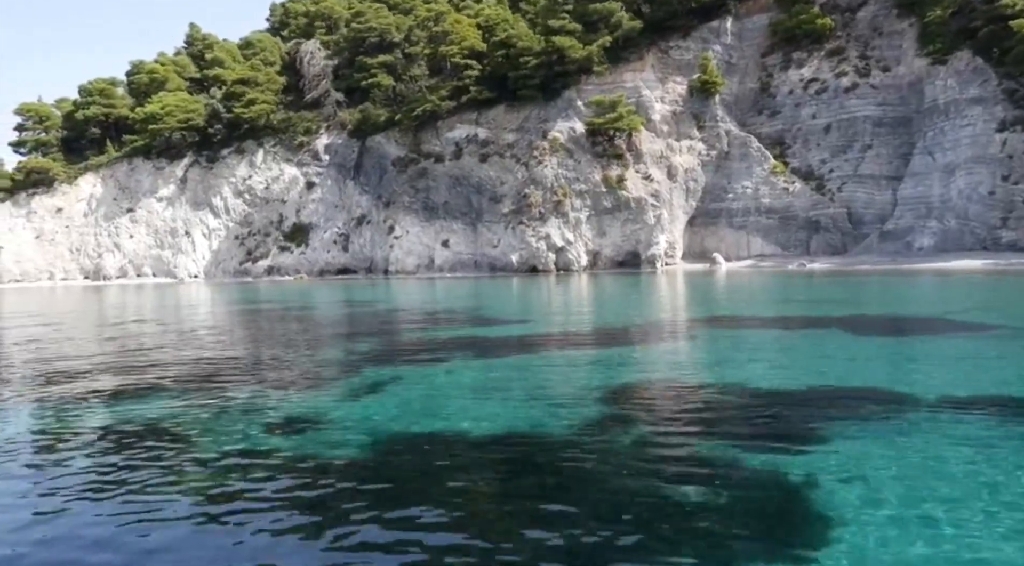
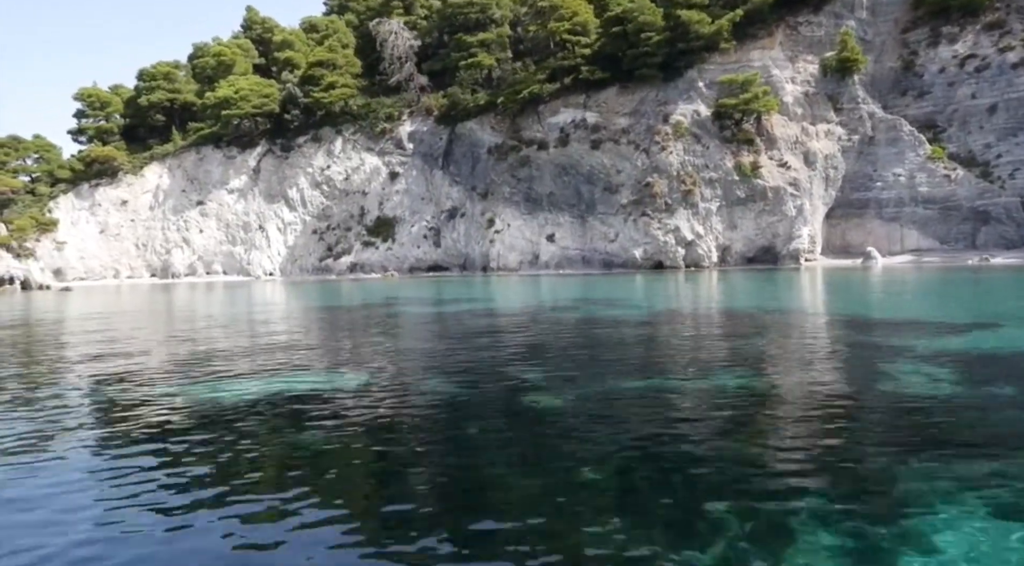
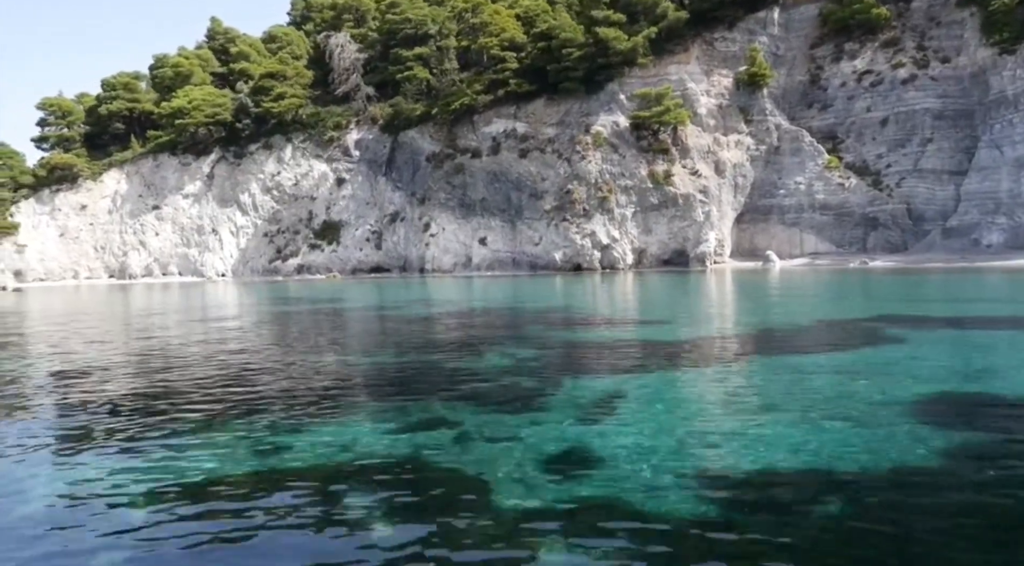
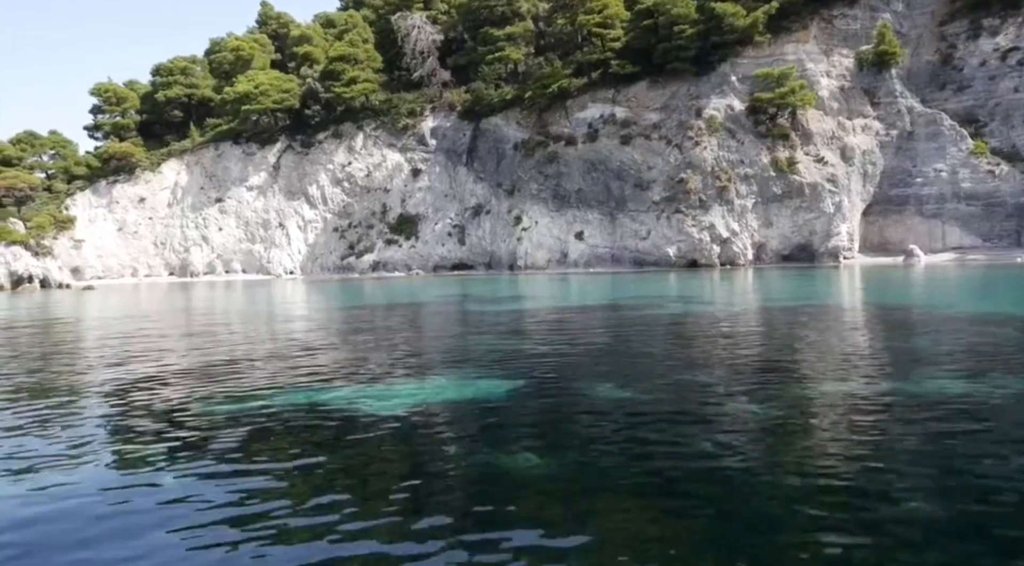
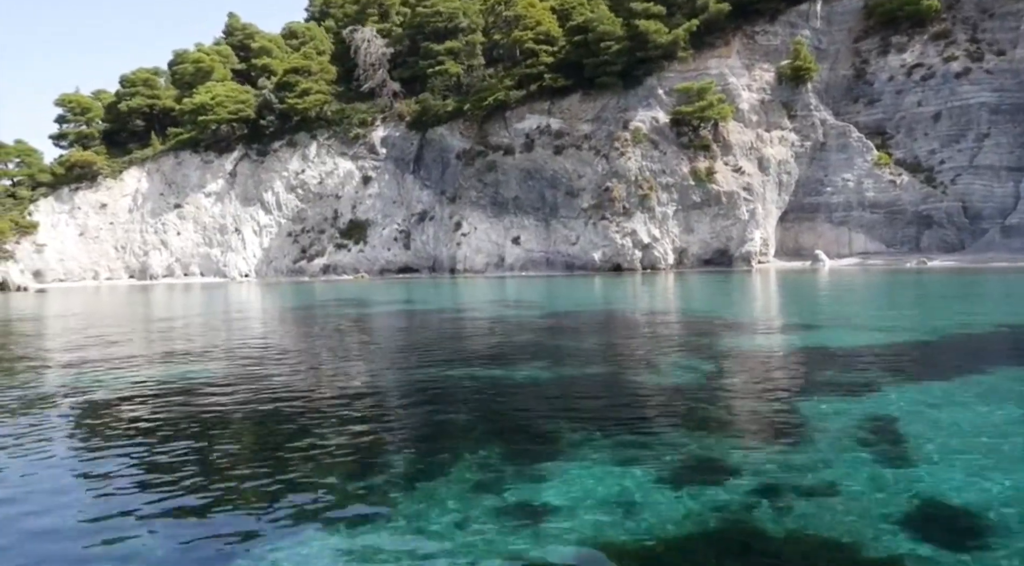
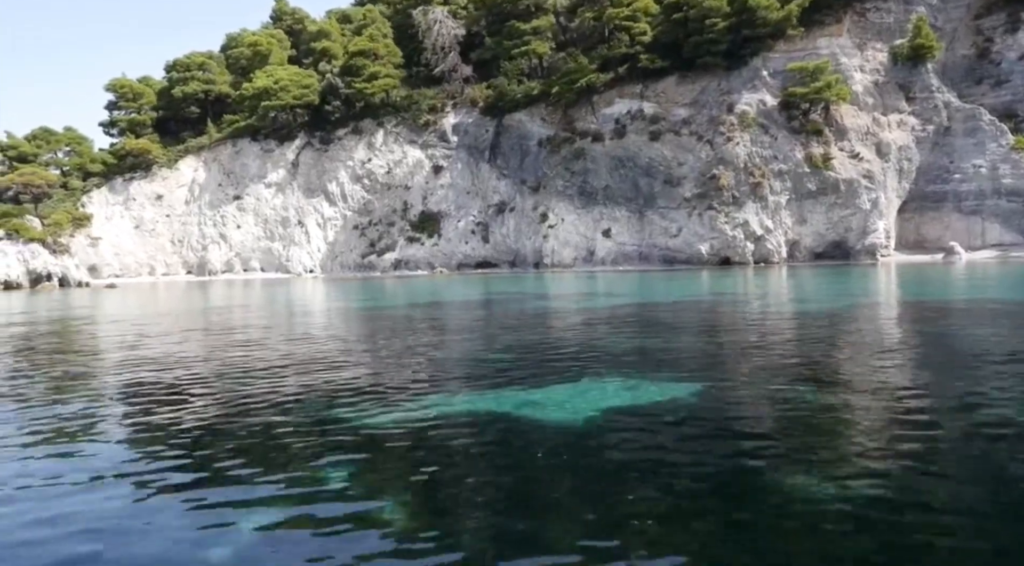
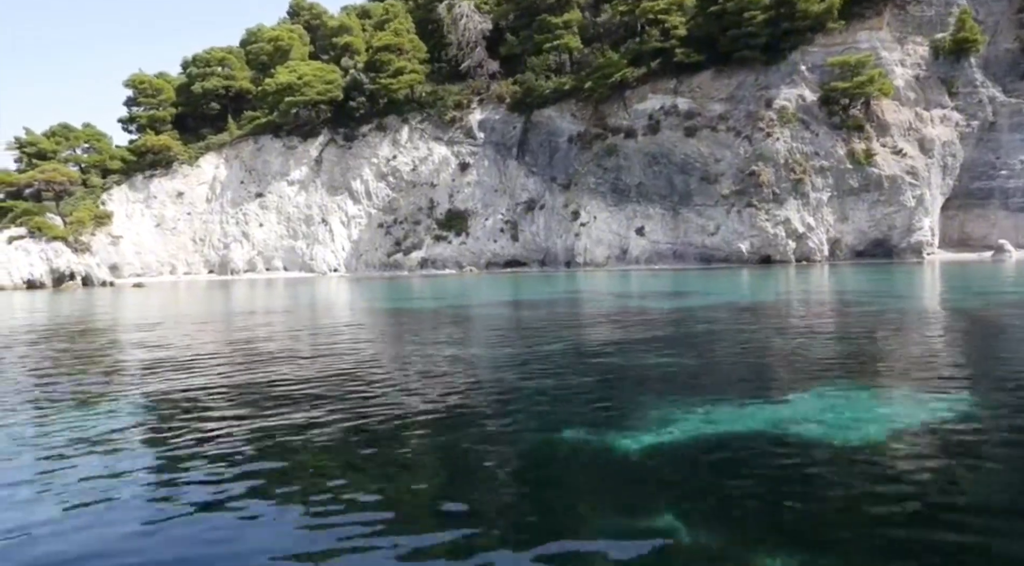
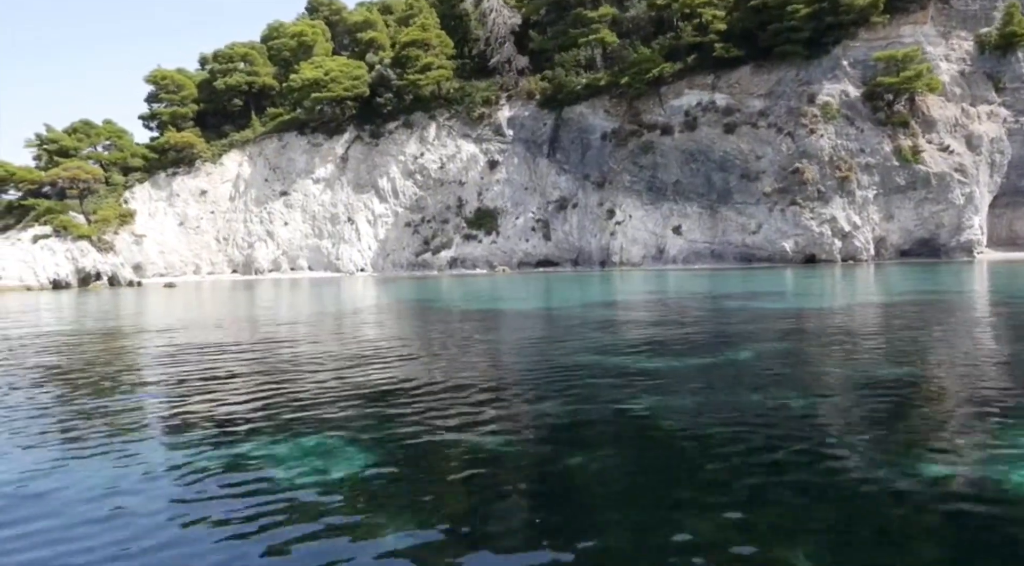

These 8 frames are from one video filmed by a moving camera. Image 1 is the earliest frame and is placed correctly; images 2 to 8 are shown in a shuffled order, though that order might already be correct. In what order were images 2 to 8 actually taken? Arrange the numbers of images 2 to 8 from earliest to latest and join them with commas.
3, 5, 2, 4, 6, 7, 8
